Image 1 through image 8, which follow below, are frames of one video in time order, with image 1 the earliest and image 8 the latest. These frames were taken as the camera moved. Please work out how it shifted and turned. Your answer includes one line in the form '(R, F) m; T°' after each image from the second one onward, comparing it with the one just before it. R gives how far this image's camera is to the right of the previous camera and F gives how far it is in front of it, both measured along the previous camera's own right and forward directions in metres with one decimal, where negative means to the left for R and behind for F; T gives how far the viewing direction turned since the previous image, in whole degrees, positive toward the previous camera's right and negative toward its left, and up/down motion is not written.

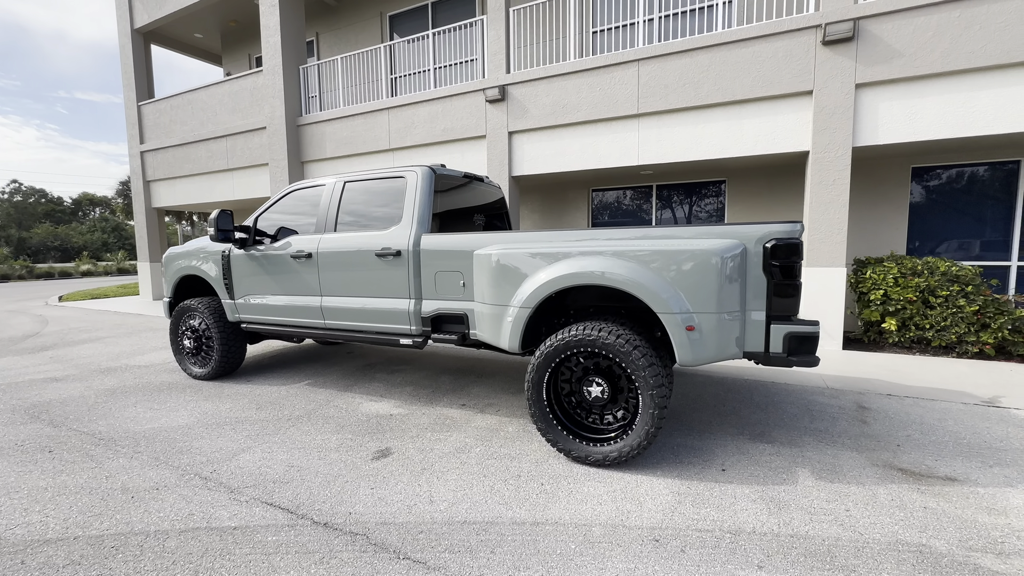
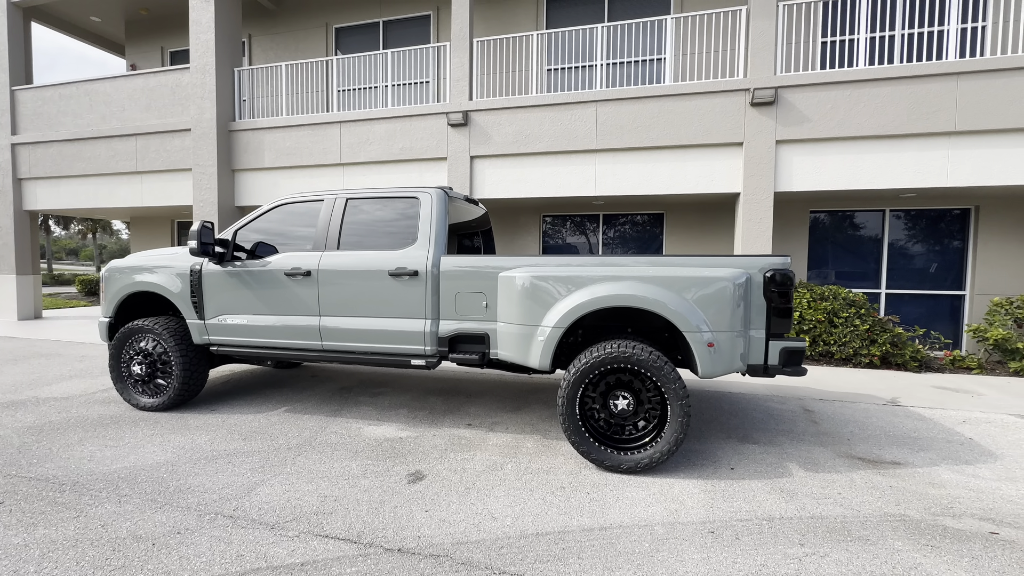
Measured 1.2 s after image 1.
(-0.9, -0.1) m; +12°
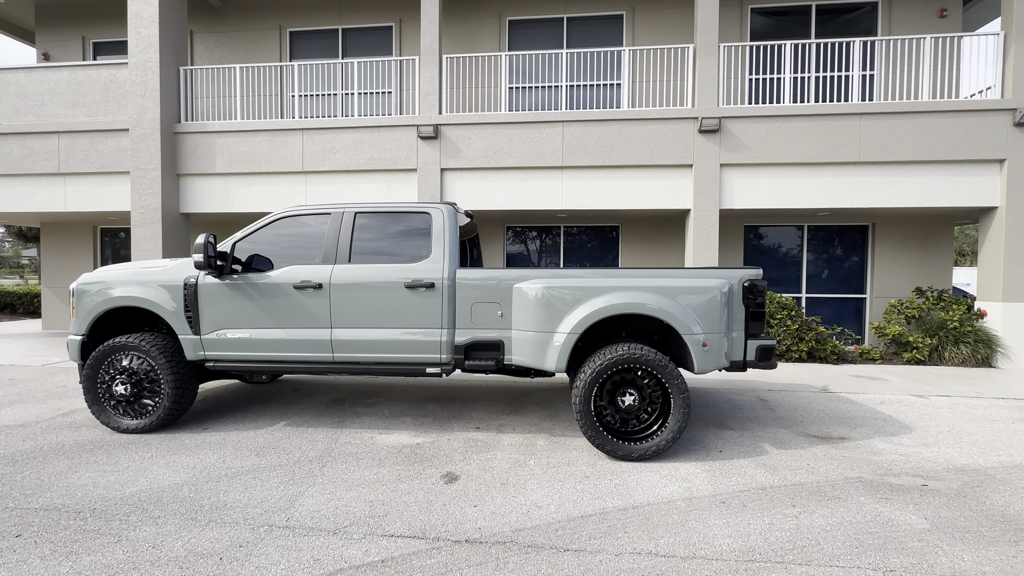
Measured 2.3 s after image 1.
(-0.7, -0.3) m; +9°
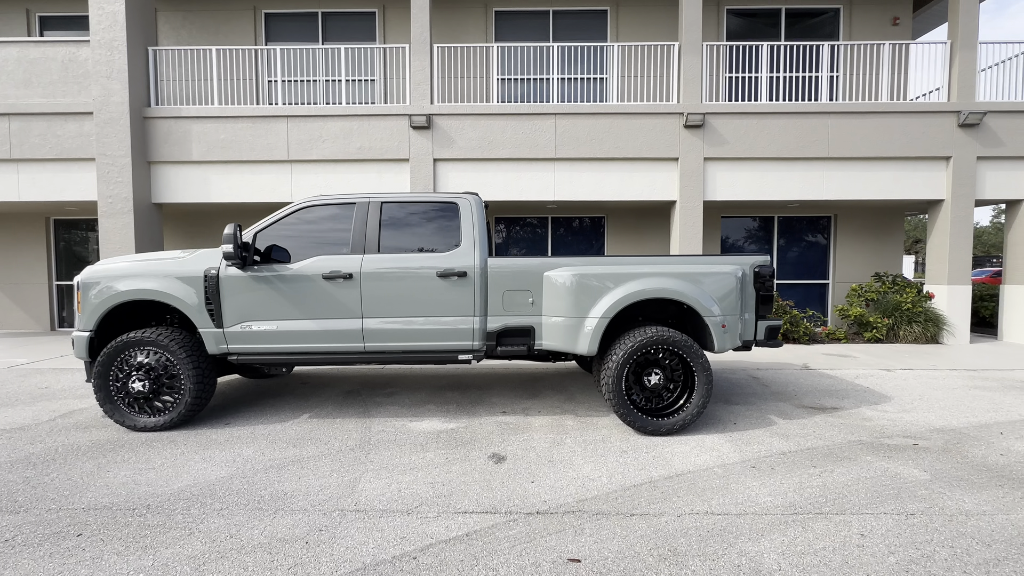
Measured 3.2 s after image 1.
(-0.7, -0.1) m; +5°
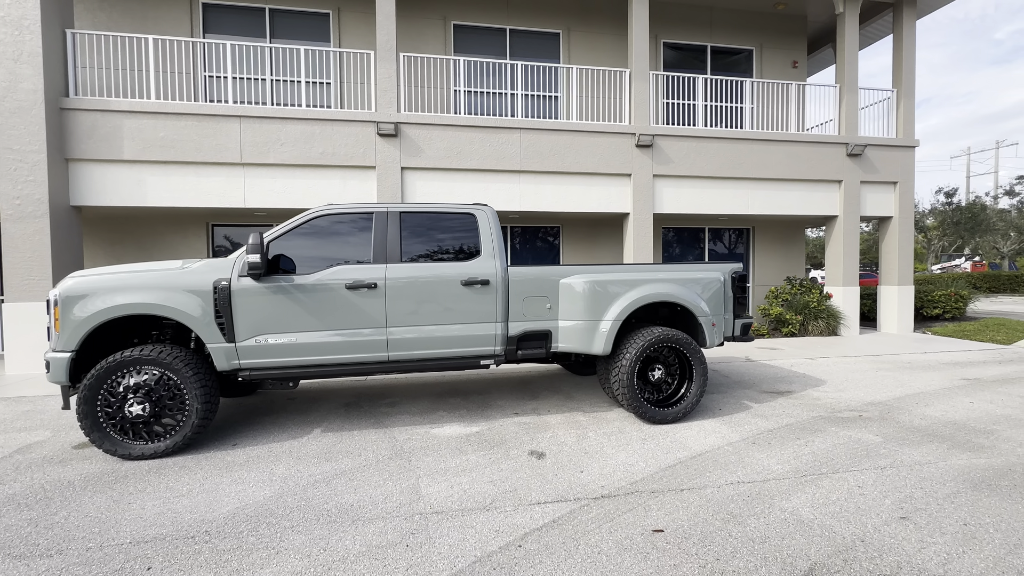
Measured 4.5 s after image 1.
(-1.0, -0.2) m; +11°
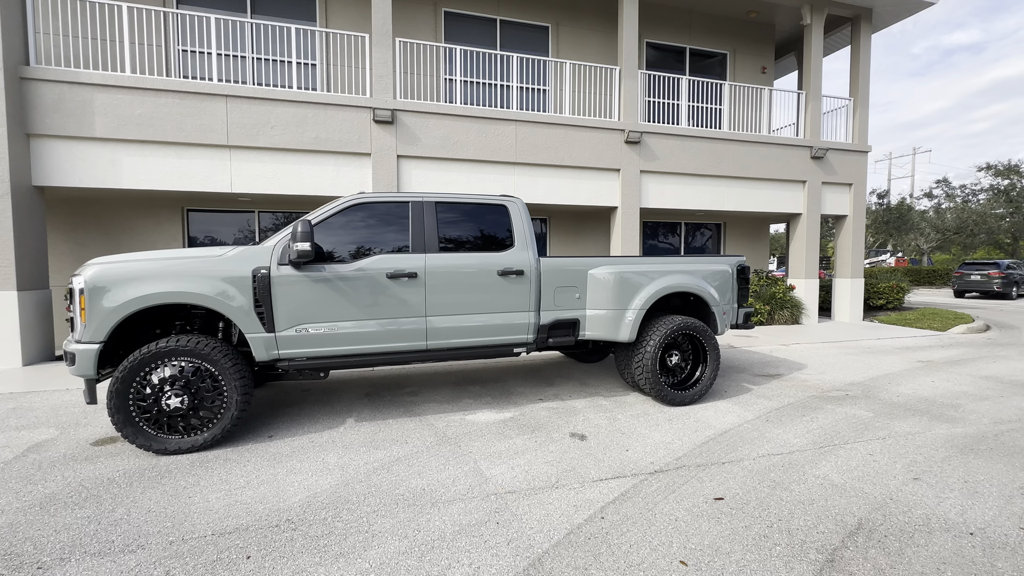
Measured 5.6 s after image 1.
(-0.8, -0.1) m; +6°
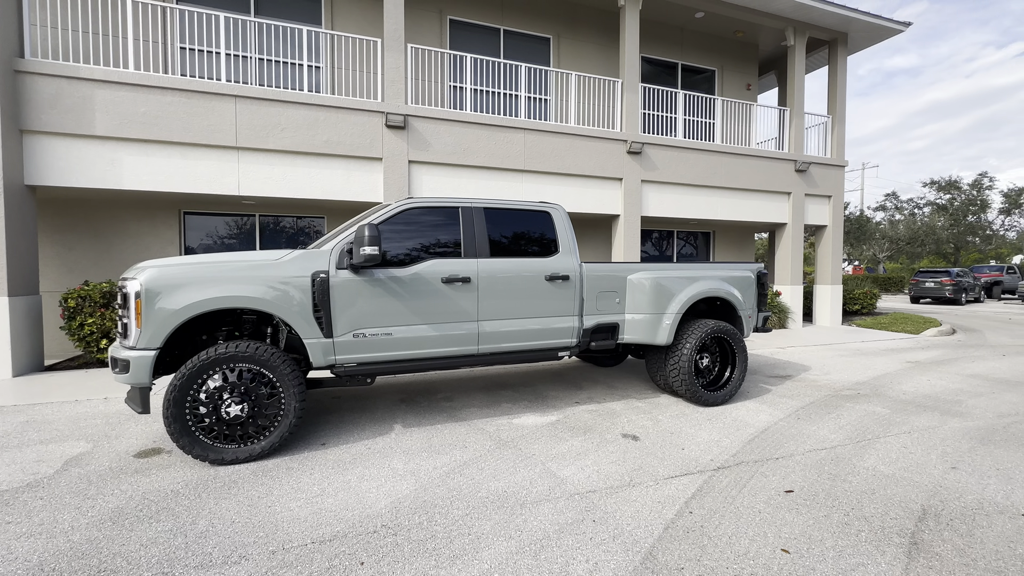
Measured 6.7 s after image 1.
(-0.8, 0.0) m; +4°
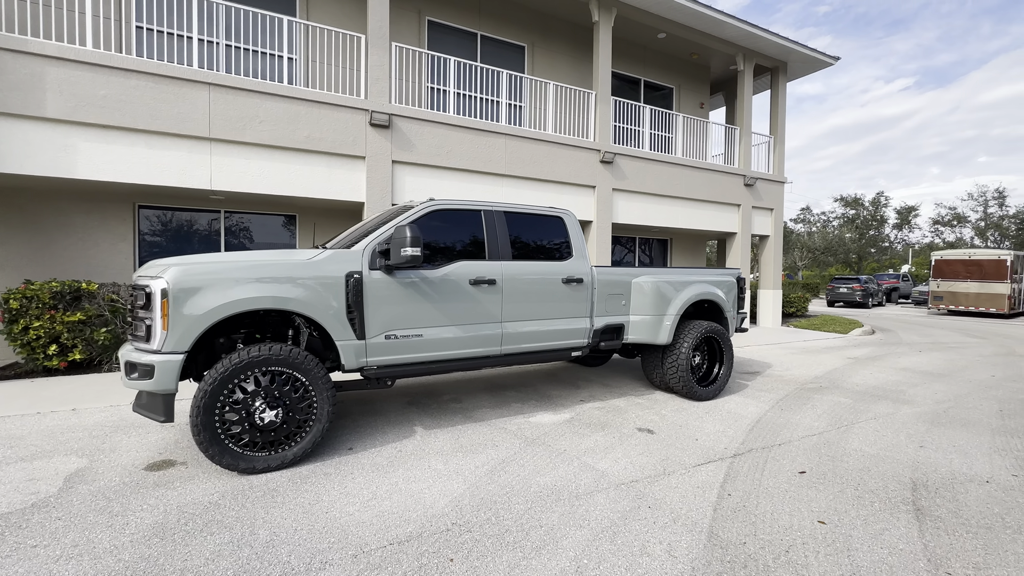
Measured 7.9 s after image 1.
(-0.8, -0.1) m; +8°
